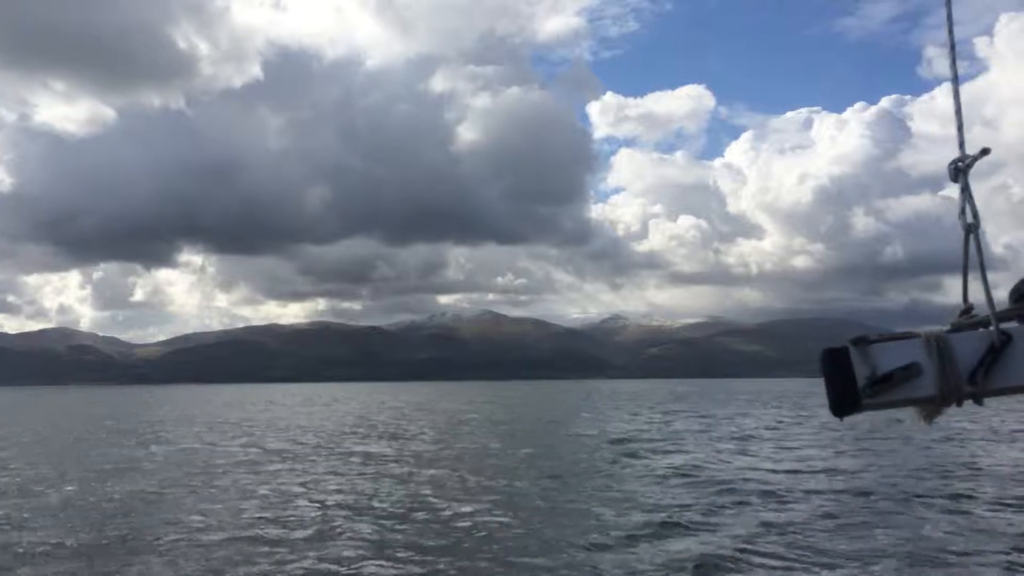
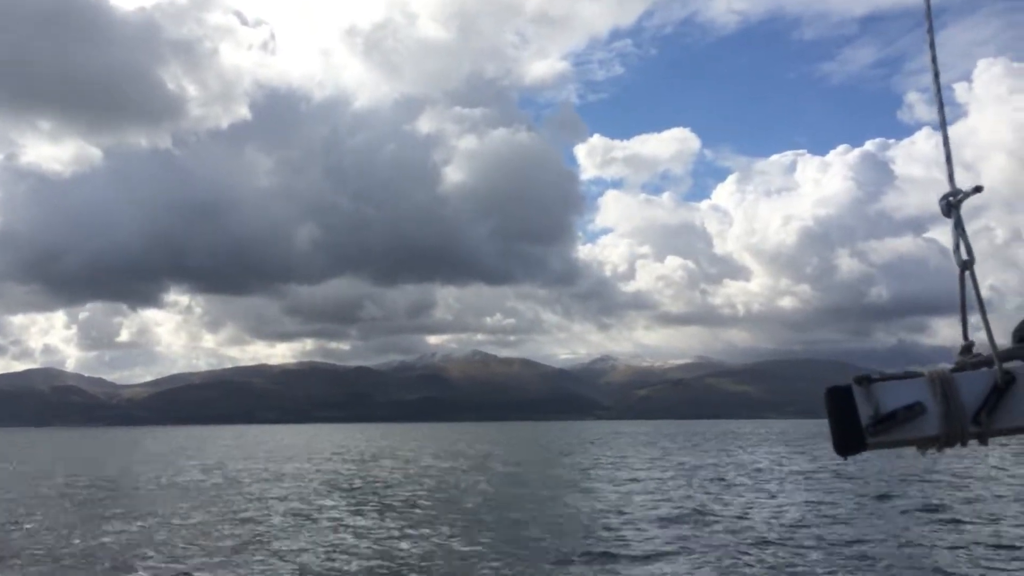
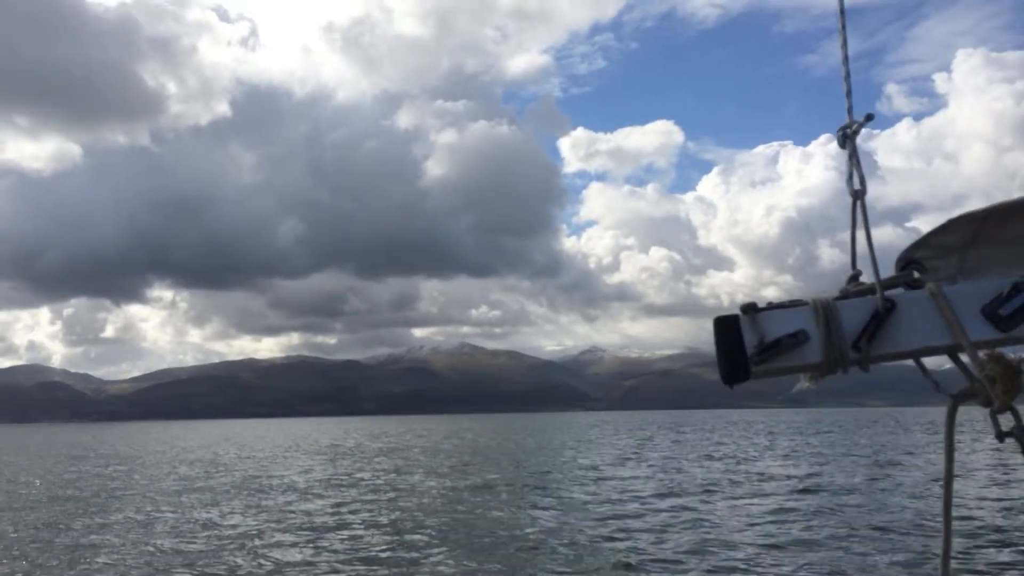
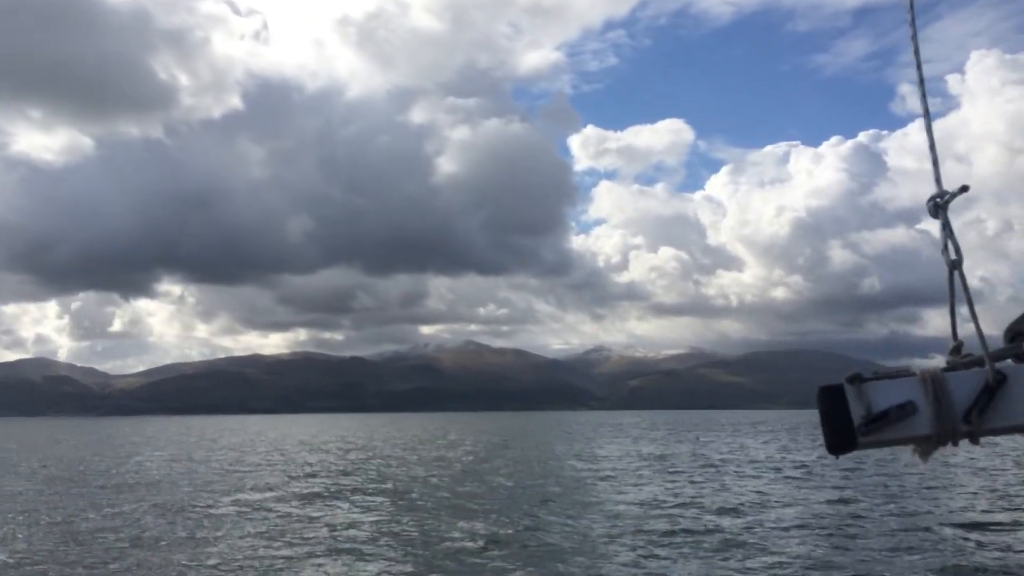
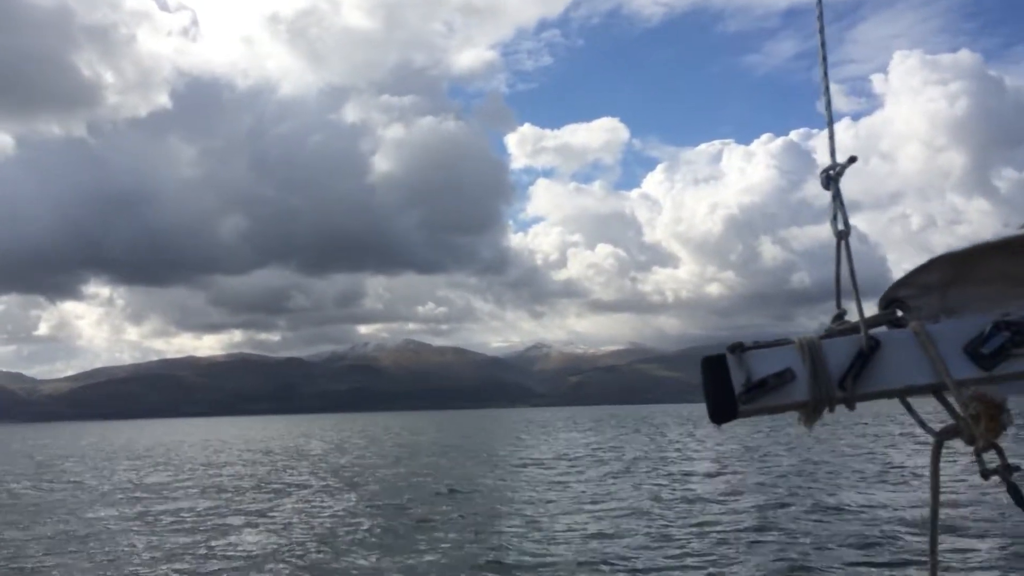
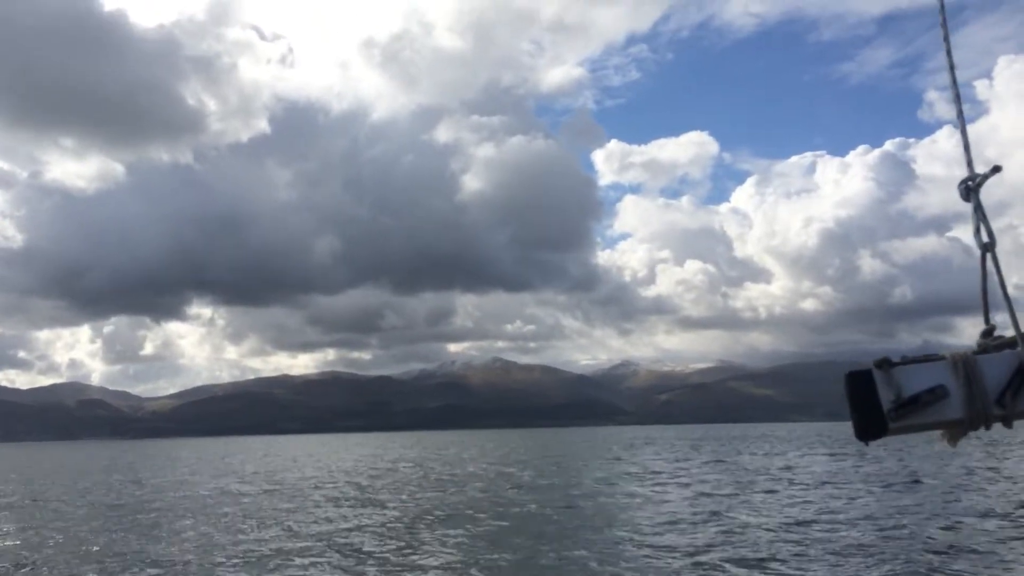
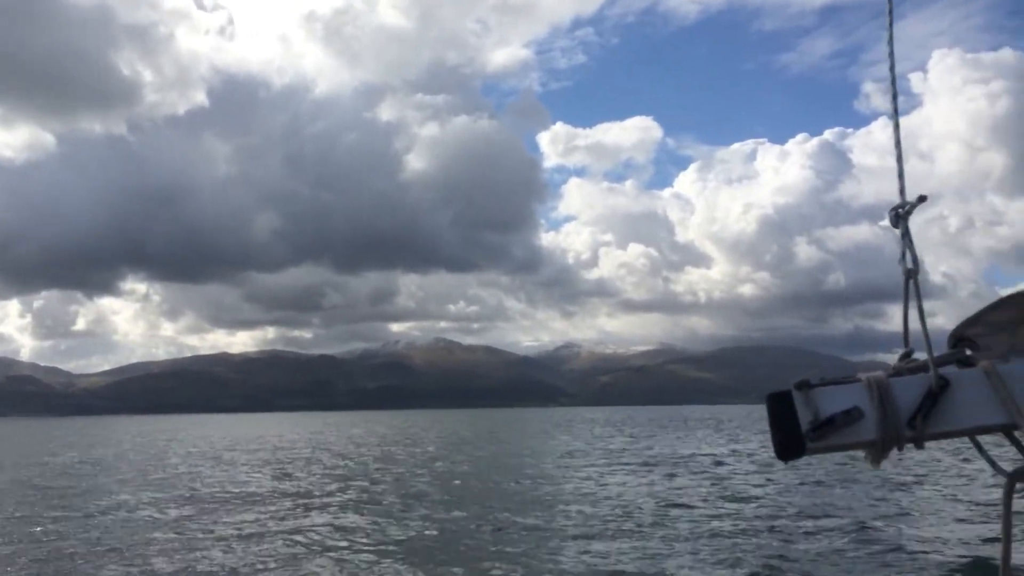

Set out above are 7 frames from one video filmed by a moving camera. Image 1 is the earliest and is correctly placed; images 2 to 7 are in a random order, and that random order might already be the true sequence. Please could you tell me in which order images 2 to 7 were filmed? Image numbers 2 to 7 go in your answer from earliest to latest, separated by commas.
6, 2, 4, 7, 5, 3
